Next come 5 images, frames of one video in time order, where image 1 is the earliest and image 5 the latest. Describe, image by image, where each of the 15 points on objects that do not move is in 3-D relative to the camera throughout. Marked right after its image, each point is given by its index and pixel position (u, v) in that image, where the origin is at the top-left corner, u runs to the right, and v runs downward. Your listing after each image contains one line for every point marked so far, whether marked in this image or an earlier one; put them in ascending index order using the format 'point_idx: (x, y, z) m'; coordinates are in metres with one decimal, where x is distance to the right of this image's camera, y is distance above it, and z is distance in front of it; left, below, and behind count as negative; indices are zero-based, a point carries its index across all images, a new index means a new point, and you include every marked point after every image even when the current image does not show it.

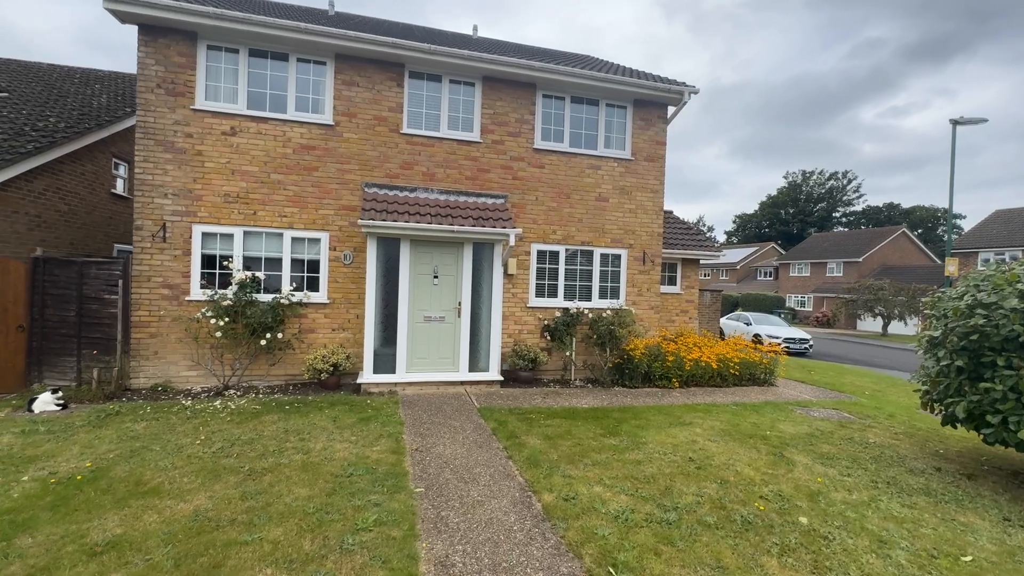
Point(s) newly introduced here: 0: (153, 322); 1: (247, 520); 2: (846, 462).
0: (-5.8, -0.6, +7.3) m
1: (-2.1, -1.8, +3.5) m
2: (+3.9, -2.1, +5.4) m
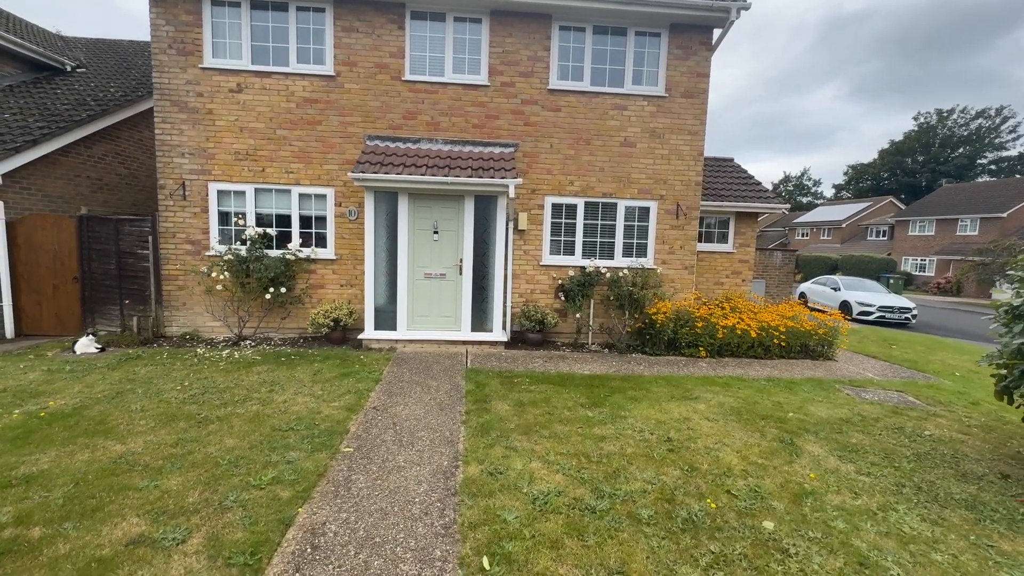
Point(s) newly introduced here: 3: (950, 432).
0: (-5.8, +0.2, +7.9) m
1: (-2.8, -1.4, +3.6) m
2: (+3.5, -1.6, +4.3) m
3: (+4.9, -1.6, +5.1) m
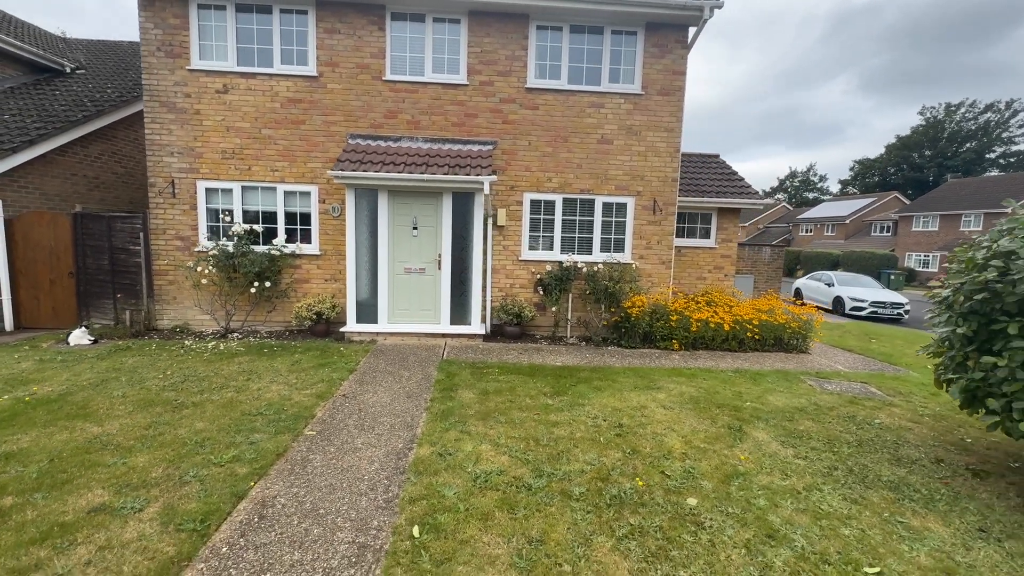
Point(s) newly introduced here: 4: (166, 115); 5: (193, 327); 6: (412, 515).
0: (-6.2, +0.3, +8.2) m
1: (-3.2, -1.3, +3.8) m
2: (+3.0, -1.5, +4.5) m
3: (+4.5, -1.5, +5.2) m
4: (-6.0, +3.0, +7.9) m
5: (-5.8, -0.7, +8.3) m
6: (-0.7, -1.6, +3.1) m
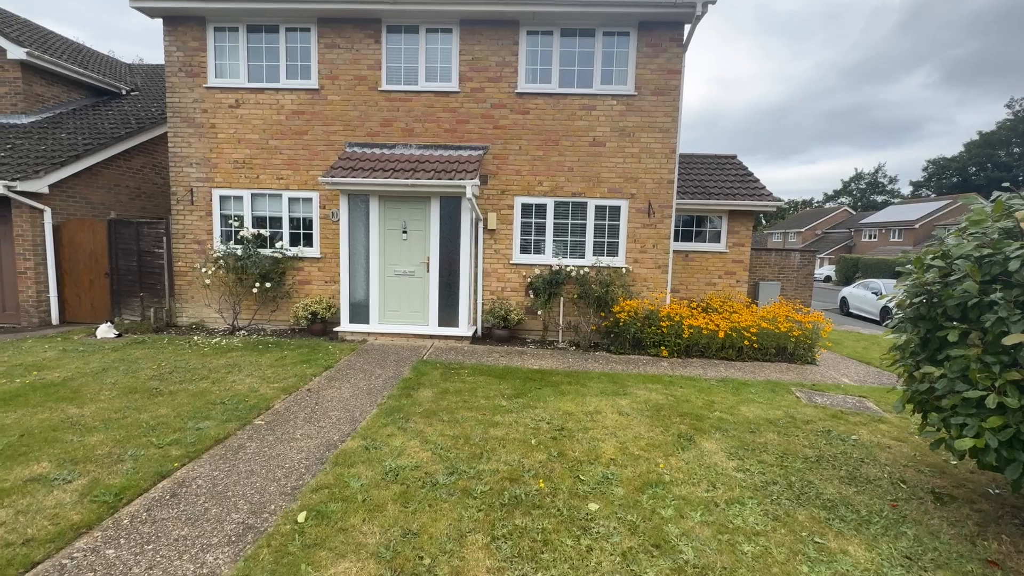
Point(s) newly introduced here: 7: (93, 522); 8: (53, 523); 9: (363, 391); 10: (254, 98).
0: (-6.3, +0.3, +8.9) m
1: (-3.9, -1.3, +4.2) m
2: (+2.4, -1.6, +4.2) m
3: (+3.9, -1.6, +4.8) m
4: (-6.2, +3.0, +8.6) m
5: (-6.0, -0.7, +8.9) m
6: (-1.5, -1.5, +3.2) m
7: (-2.7, -1.5, +2.9) m
8: (-2.9, -1.5, +2.9) m
9: (-1.8, -1.3, +5.6) m
10: (-4.9, +3.6, +8.5) m
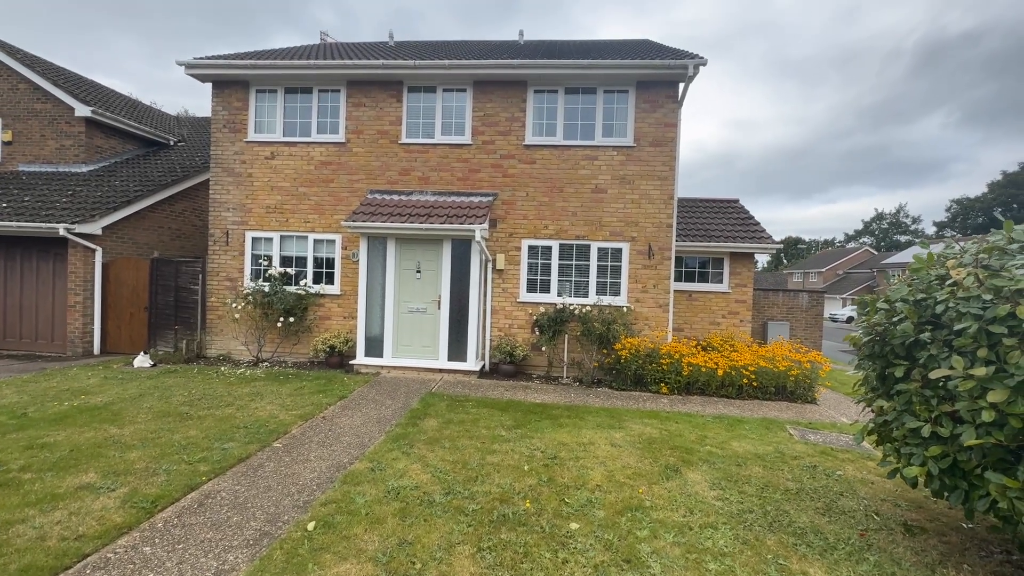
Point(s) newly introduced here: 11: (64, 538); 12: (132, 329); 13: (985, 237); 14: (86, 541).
0: (-6.2, -0.4, +9.6) m
1: (-4.0, -1.6, +4.7) m
2: (+2.3, -2.0, +4.4) m
3: (+3.9, -2.0, +4.9) m
4: (-6.0, +2.3, +9.5) m
5: (-5.9, -1.4, +9.5) m
6: (-1.5, -1.8, +3.6) m
7: (-2.8, -1.7, +3.3) m
8: (-3.0, -1.7, +3.3) m
9: (-1.8, -1.7, +6.0) m
10: (-4.7, +2.9, +9.4) m
11: (-3.1, -1.7, +3.1) m
12: (-8.3, -0.9, +9.8) m
13: (+3.6, +0.4, +3.4) m
14: (-2.9, -1.7, +3.1) m
